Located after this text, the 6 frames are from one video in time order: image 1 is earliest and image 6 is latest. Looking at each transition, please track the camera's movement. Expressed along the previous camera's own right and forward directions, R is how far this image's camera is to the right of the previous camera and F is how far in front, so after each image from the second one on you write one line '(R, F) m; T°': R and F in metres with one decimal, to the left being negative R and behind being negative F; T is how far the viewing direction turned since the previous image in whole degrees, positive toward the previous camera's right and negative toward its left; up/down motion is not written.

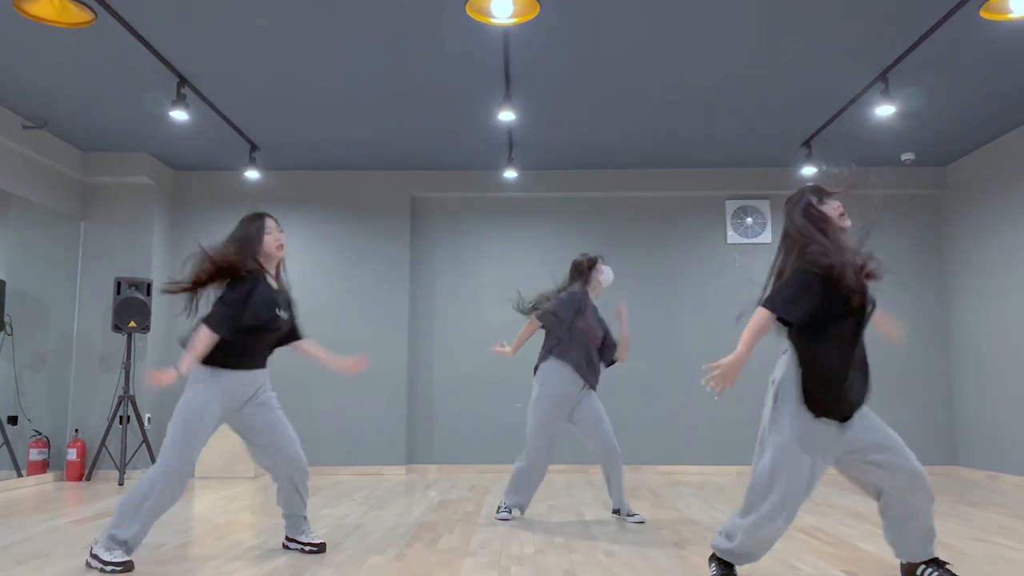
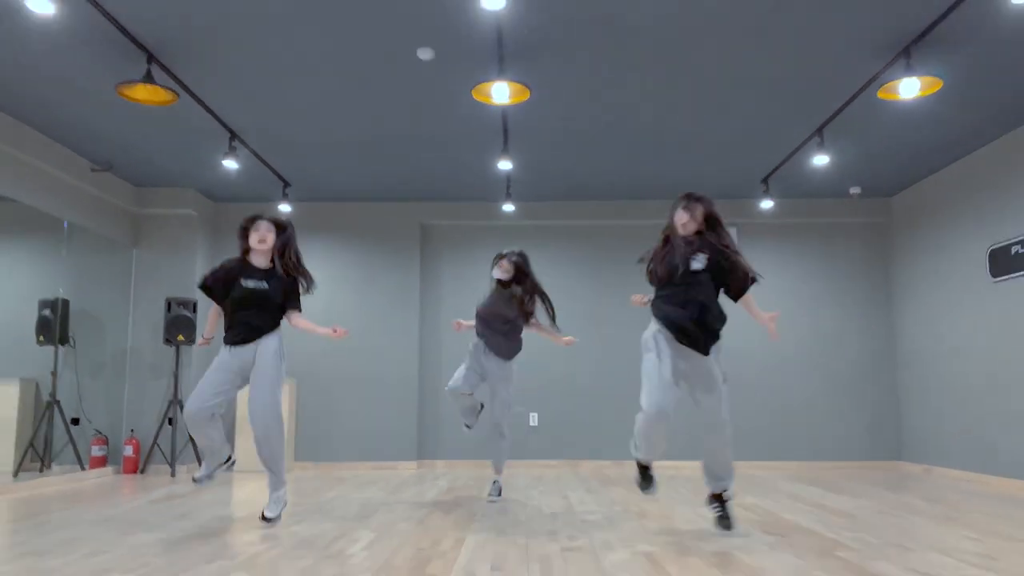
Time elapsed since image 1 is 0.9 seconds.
(0.0, -0.8) m; 0°
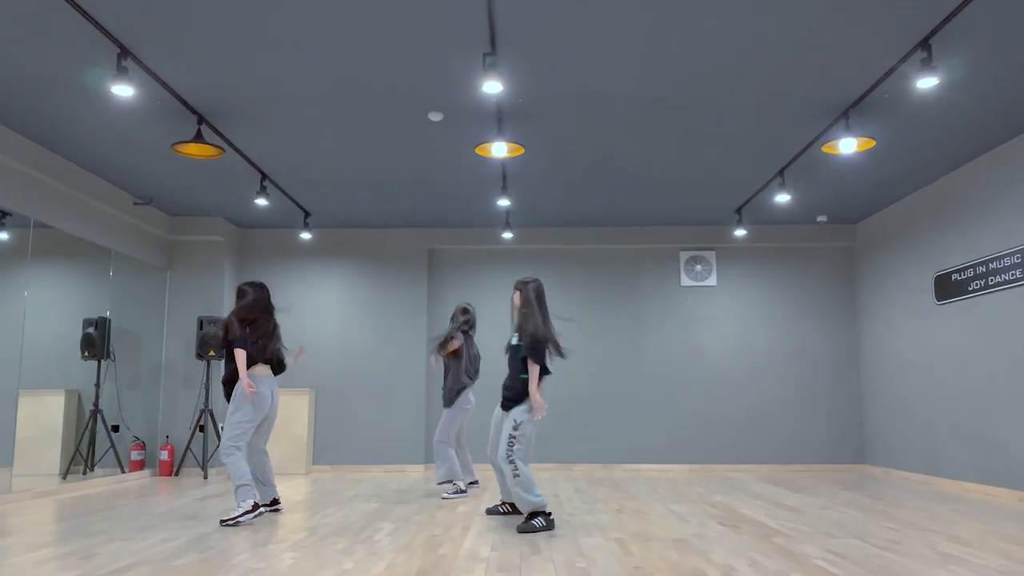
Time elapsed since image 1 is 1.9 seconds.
(0.0, -0.7) m; 0°
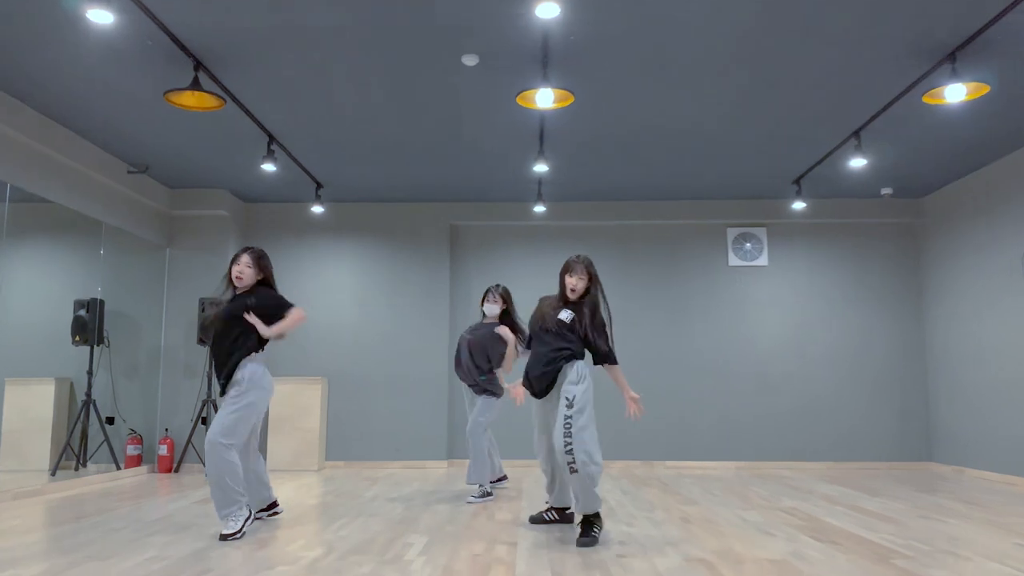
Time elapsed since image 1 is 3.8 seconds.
(-0.2, +0.6) m; -1°
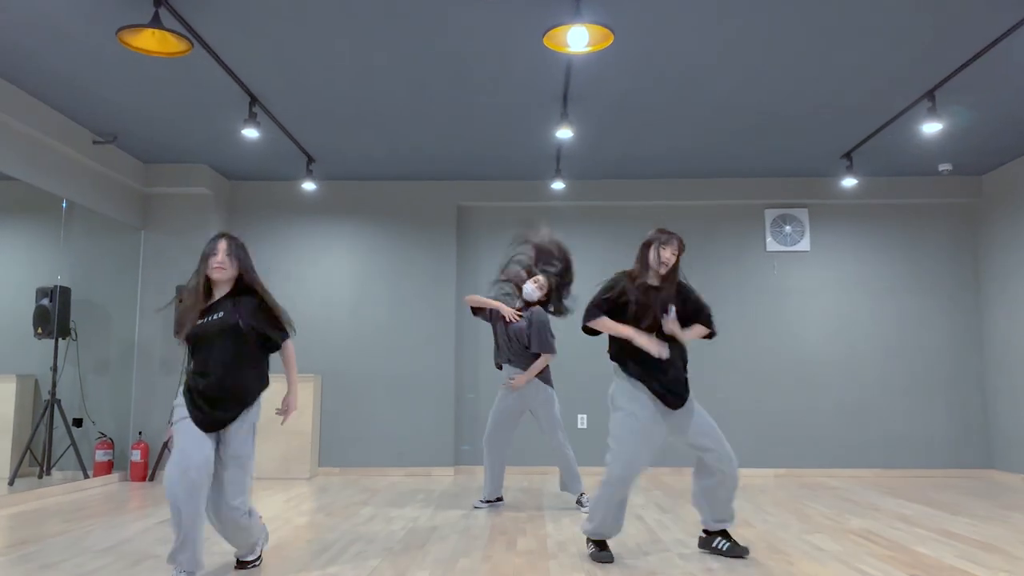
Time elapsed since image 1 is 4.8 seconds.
(-0.1, +0.7) m; 0°
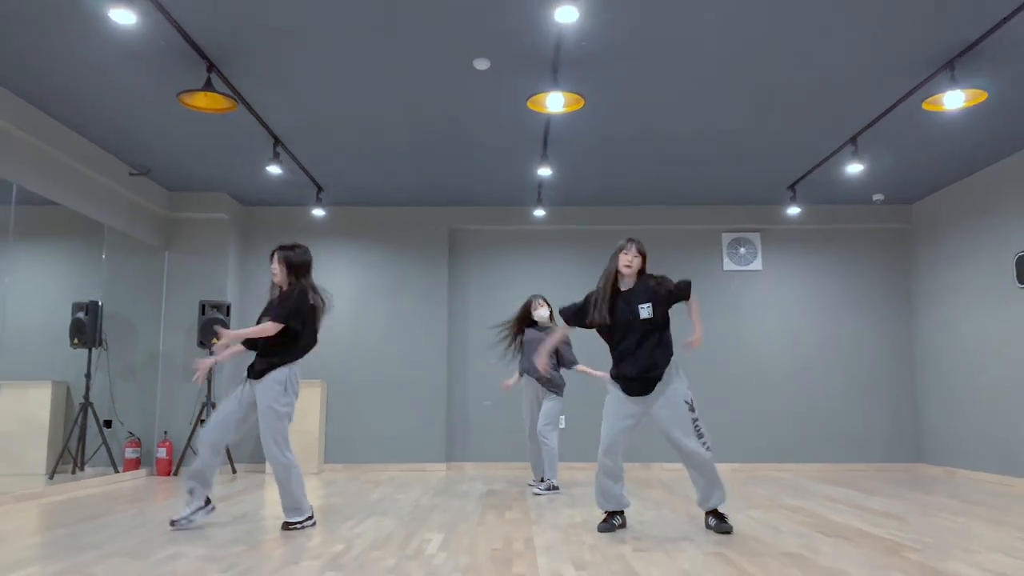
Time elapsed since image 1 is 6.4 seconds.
(0.0, -0.7) m; +1°
